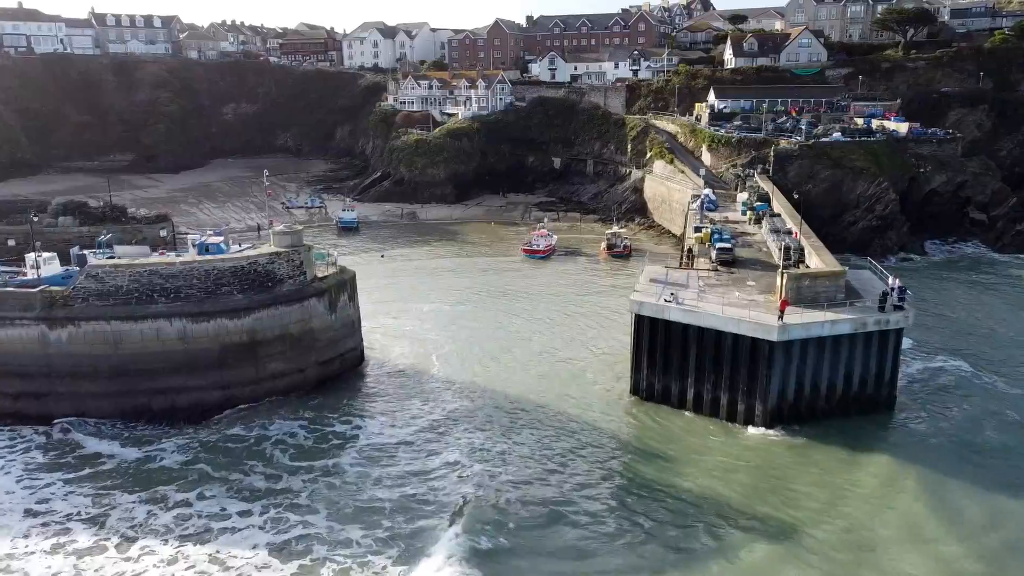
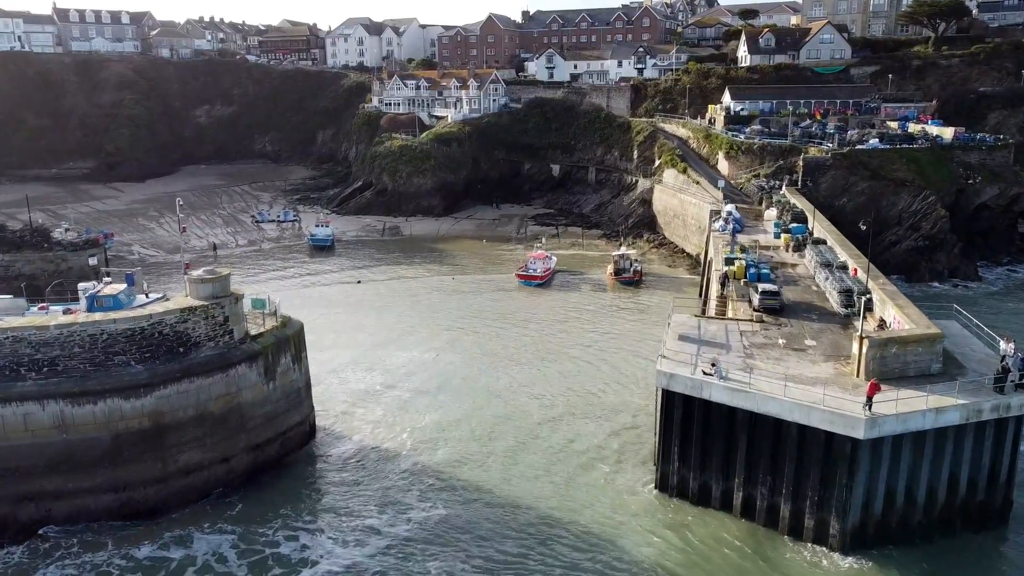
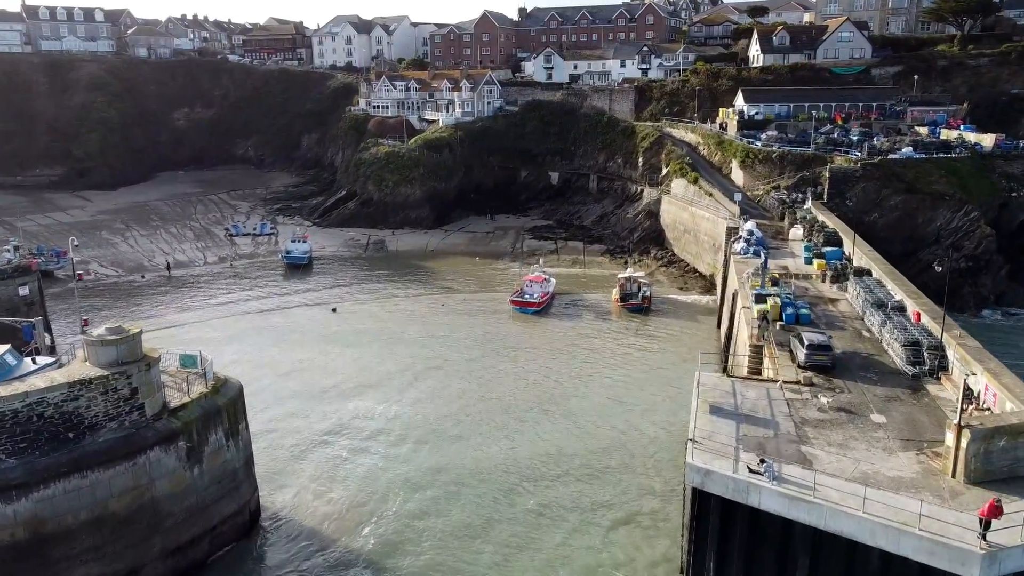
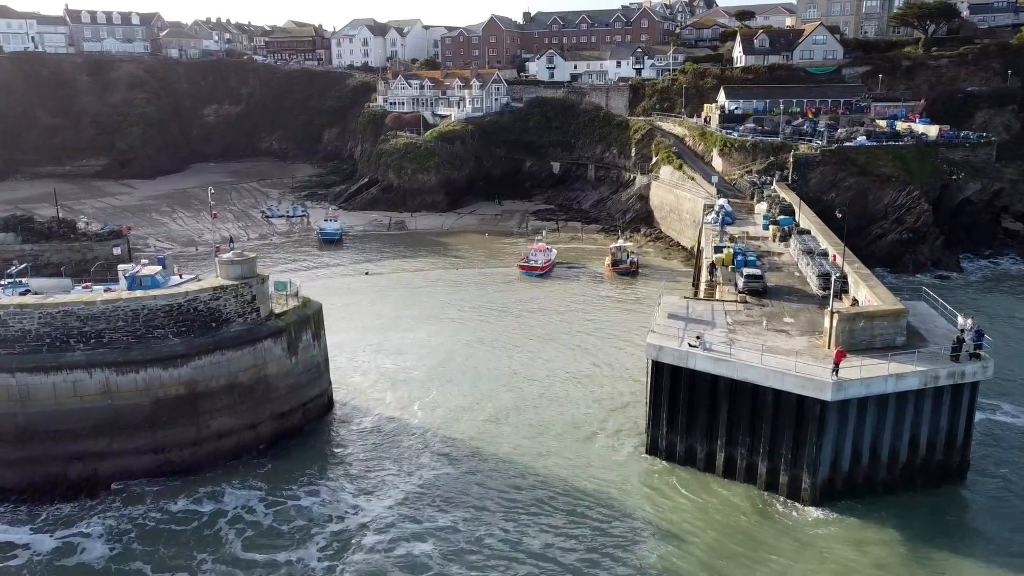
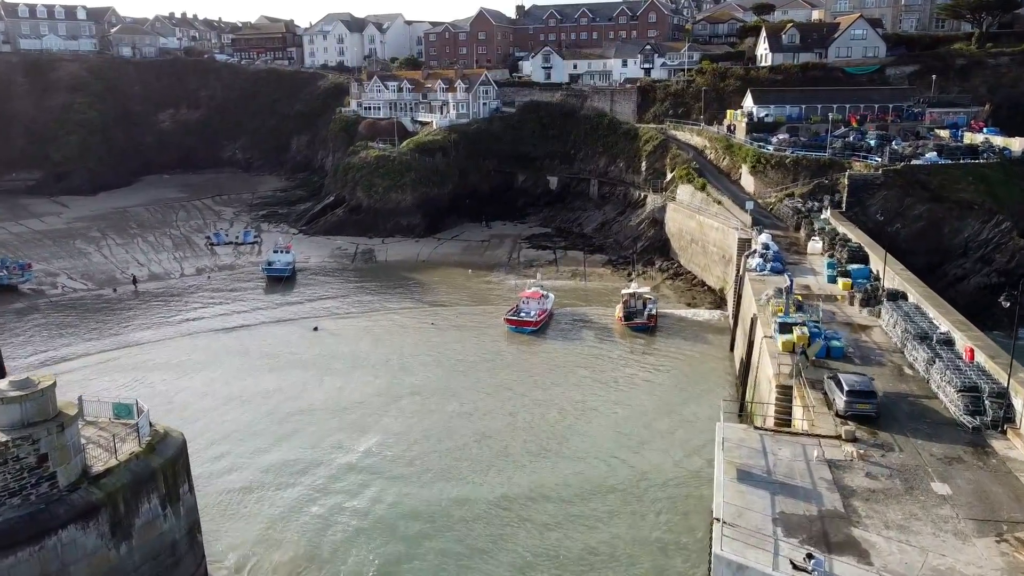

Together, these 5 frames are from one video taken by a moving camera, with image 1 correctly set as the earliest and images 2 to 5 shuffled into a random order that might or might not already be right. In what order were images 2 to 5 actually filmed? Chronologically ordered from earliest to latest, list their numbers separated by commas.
4, 2, 3, 5
